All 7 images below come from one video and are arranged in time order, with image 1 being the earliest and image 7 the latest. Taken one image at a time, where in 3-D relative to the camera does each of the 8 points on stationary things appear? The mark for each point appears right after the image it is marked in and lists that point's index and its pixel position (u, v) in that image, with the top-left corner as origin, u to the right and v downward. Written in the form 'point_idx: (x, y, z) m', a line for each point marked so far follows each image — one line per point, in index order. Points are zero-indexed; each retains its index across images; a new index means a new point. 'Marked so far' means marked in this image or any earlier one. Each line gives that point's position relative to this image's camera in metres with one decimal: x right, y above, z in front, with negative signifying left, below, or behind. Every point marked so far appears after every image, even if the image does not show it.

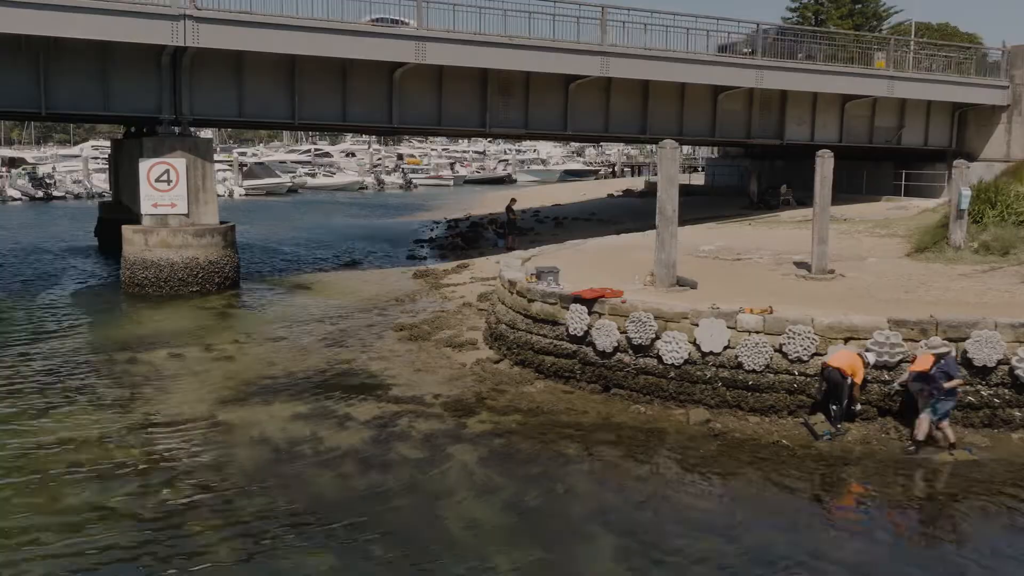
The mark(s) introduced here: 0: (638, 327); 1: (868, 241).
0: (+1.6, -0.5, +12.1) m
1: (+6.9, +0.9, +18.4) m
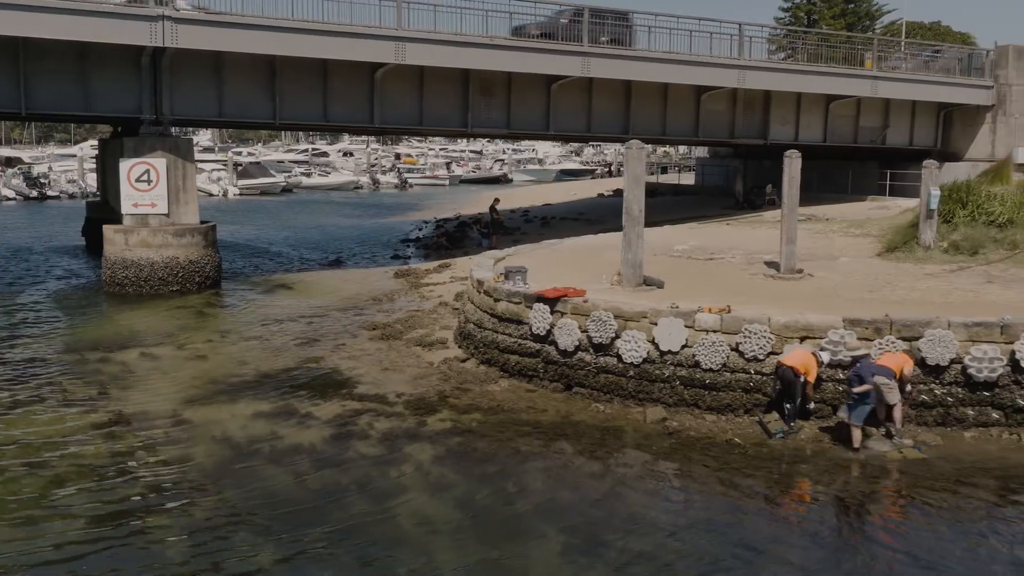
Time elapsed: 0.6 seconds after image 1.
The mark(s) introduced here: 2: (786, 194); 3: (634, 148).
0: (+1.1, -0.5, +12.2) m
1: (+6.4, +0.9, +18.5) m
2: (+4.5, +1.6, +15.5) m
3: (+1.8, +2.1, +14.2) m
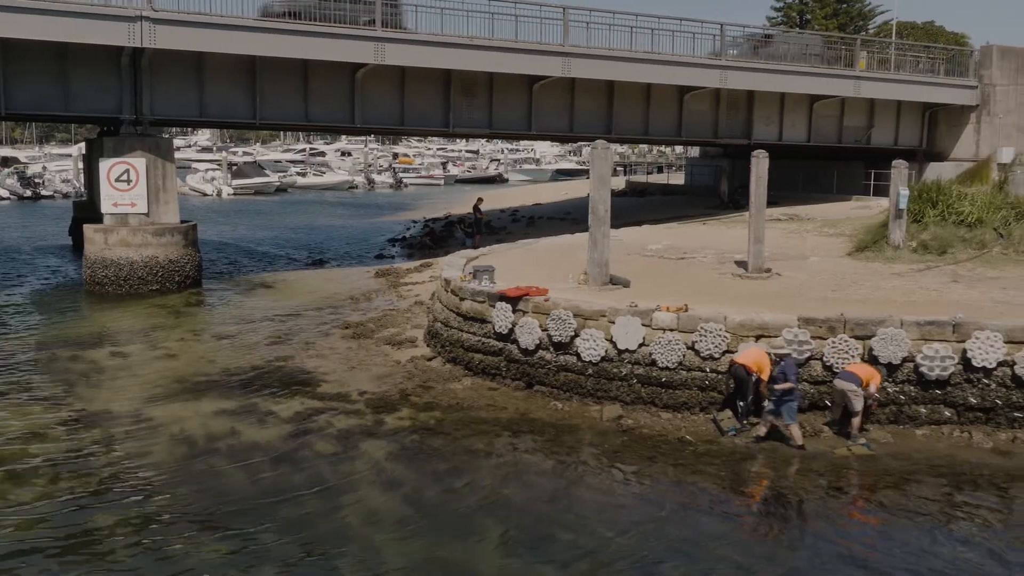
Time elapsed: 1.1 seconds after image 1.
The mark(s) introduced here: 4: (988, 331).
0: (+0.6, -0.5, +12.3) m
1: (+5.9, +0.9, +18.6) m
2: (+4.0, +1.6, +15.6) m
3: (+1.3, +2.1, +14.3) m
4: (+5.5, -0.5, +10.9) m
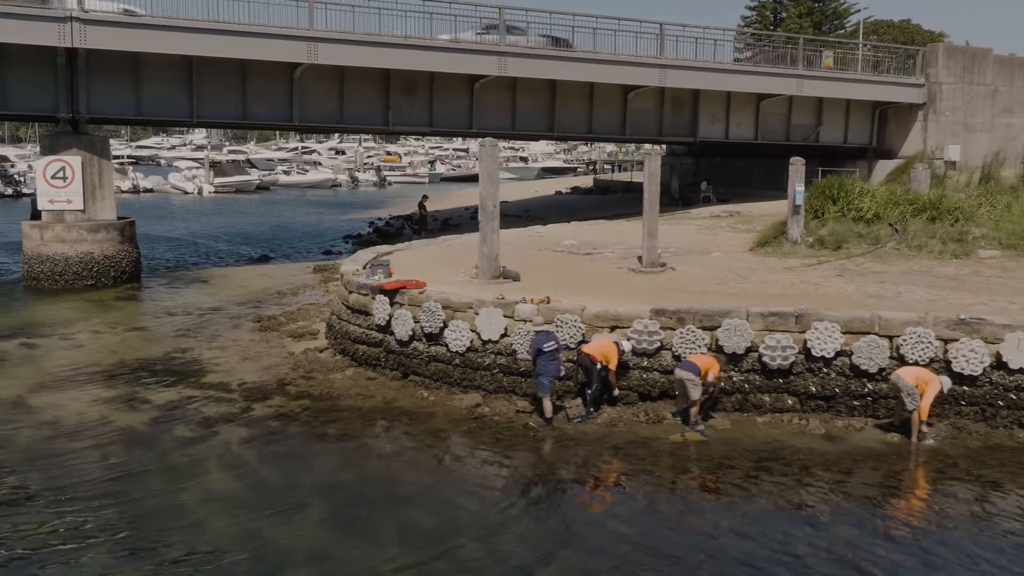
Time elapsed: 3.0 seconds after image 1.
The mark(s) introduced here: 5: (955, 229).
0: (-1.1, -0.4, +12.6) m
1: (+4.3, +1.0, +19.0) m
2: (+2.3, +1.7, +15.9) m
3: (-0.4, +2.2, +14.7) m
4: (+3.7, -0.4, +11.2) m
5: (+7.8, +1.0, +16.7) m
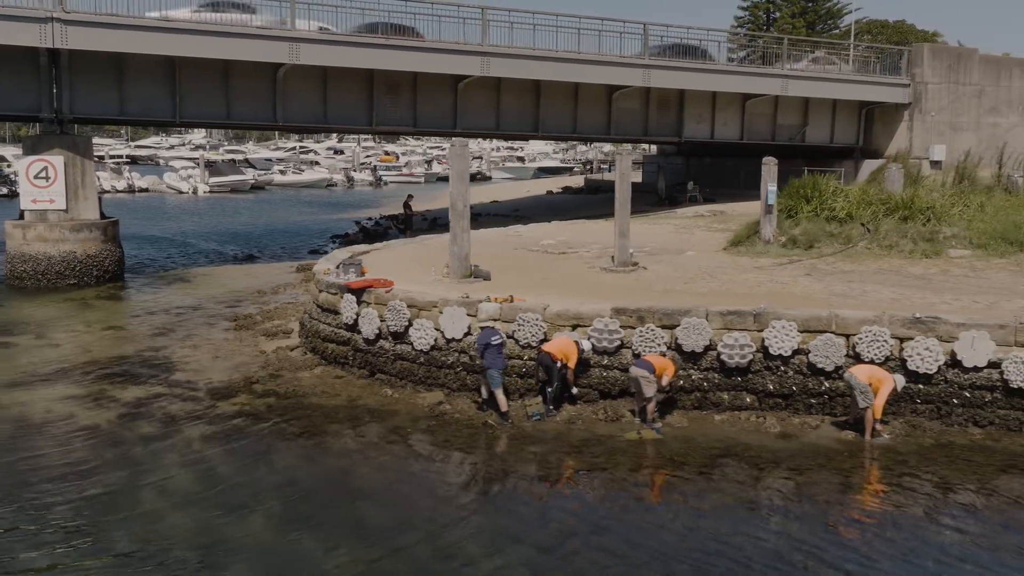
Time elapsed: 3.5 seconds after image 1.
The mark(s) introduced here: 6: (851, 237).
0: (-1.6, -0.4, +12.7) m
1: (+3.8, +1.0, +19.0) m
2: (+1.8, +1.7, +16.0) m
3: (-0.9, +2.2, +14.8) m
4: (+3.2, -0.4, +11.3) m
5: (+7.4, +1.1, +16.8) m
6: (+6.0, +0.9, +16.8) m
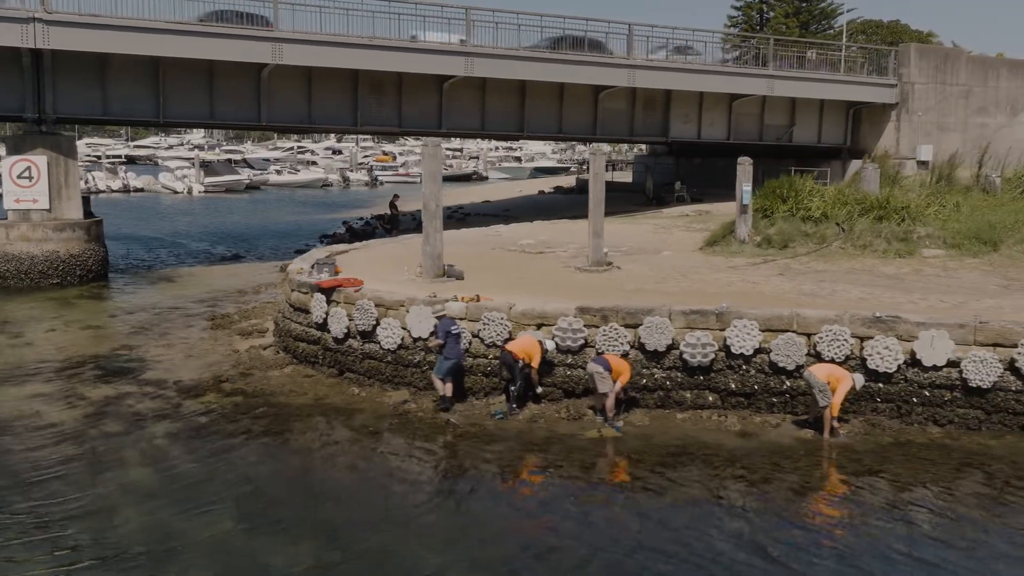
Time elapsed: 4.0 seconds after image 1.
0: (-2.0, -0.4, +12.8) m
1: (+3.4, +1.1, +19.1) m
2: (+1.4, +1.7, +16.1) m
3: (-1.3, +2.2, +14.9) m
4: (+2.8, -0.4, +11.4) m
5: (+6.9, +1.1, +16.8) m
6: (+5.6, +0.9, +16.9) m
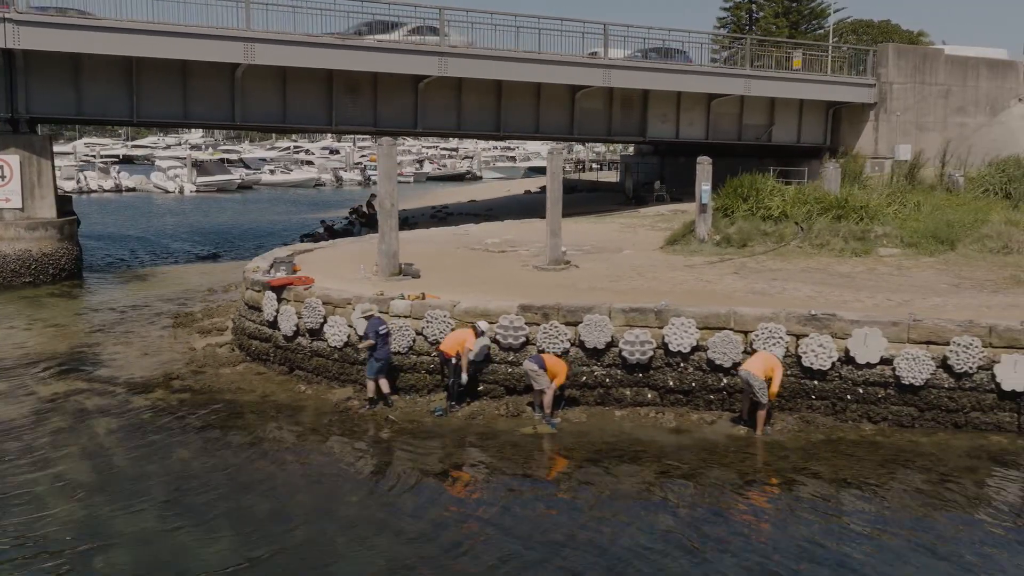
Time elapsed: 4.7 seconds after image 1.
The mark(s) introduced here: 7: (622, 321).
0: (-2.8, -0.3, +12.9) m
1: (+2.7, +1.1, +19.2) m
2: (+0.6, +1.7, +16.2) m
3: (-2.0, +2.3, +15.0) m
4: (+2.1, -0.4, +11.5) m
5: (+6.2, +1.1, +16.9) m
6: (+4.9, +0.9, +16.9) m
7: (+1.4, -0.4, +11.7) m
